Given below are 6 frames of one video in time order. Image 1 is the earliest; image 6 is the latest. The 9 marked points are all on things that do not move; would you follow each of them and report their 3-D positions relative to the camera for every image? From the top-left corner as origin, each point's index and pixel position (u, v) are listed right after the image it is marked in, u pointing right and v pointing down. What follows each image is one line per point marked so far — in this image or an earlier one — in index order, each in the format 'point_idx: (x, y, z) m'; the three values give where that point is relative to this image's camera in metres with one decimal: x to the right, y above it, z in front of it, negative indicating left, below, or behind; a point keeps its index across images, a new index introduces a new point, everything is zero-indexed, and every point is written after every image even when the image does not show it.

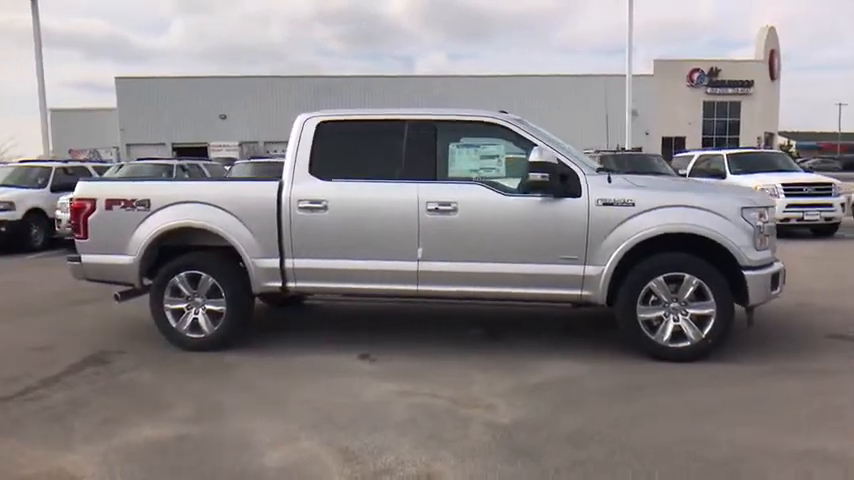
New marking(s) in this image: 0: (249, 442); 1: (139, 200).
0: (-1.0, -1.2, +3.9) m
1: (-2.6, +0.4, +5.8) m
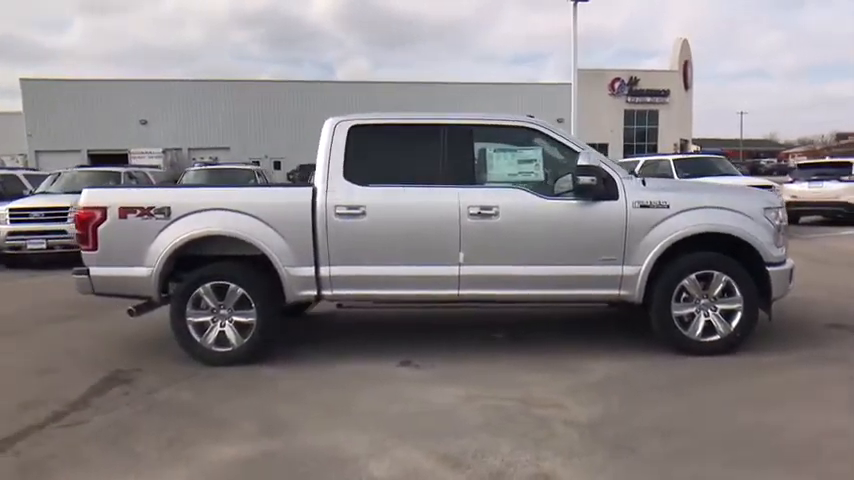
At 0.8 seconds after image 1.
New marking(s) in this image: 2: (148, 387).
0: (-0.5, -1.2, +3.8) m
1: (-2.3, +0.3, +5.5) m
2: (-2.2, -1.2, +5.1) m
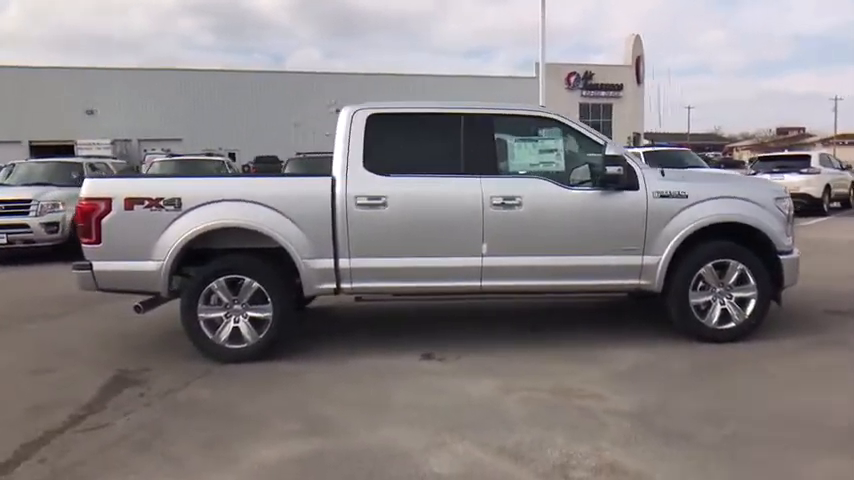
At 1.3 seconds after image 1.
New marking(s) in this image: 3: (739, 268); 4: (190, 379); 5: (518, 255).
0: (-0.2, -1.2, +3.7) m
1: (-2.1, +0.3, +5.2) m
2: (-1.9, -1.1, +4.8) m
3: (+2.7, -0.2, +5.5) m
4: (-1.8, -1.1, +5.0) m
5: (+0.8, -0.1, +5.4) m
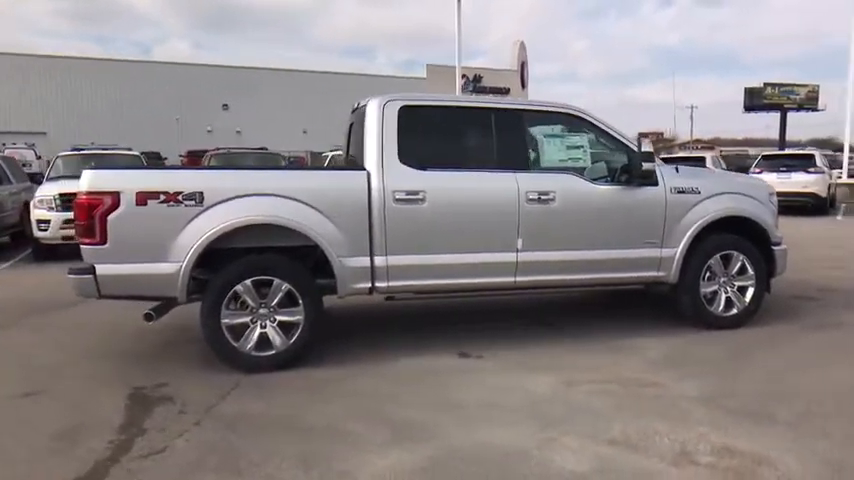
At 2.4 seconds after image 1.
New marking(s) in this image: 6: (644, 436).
0: (+0.5, -1.2, +3.6) m
1: (-1.7, +0.3, +4.7) m
2: (-1.5, -1.1, +4.4) m
3: (+2.9, -0.2, +5.9) m
4: (-1.4, -1.1, +4.6) m
5: (+1.0, -0.1, +5.4) m
6: (+1.3, -1.1, +3.7) m
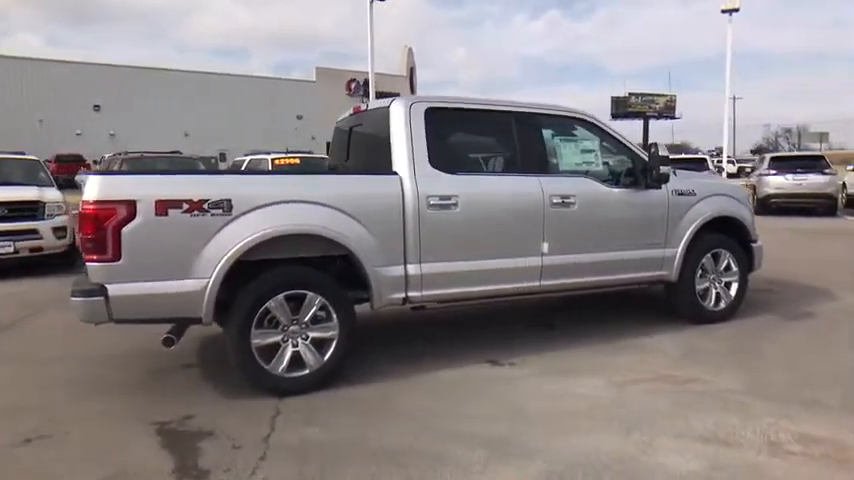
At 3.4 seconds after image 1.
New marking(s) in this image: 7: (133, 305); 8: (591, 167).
0: (+1.0, -1.2, +3.5) m
1: (-1.4, +0.3, +4.2) m
2: (-1.0, -1.2, +3.9) m
3: (+2.9, -0.2, +6.3) m
4: (-1.0, -1.1, +4.1) m
5: (+1.2, -0.1, +5.5) m
6: (+1.8, -1.1, +3.8) m
7: (-1.9, -0.4, +4.1) m
8: (+1.4, +0.6, +5.6) m
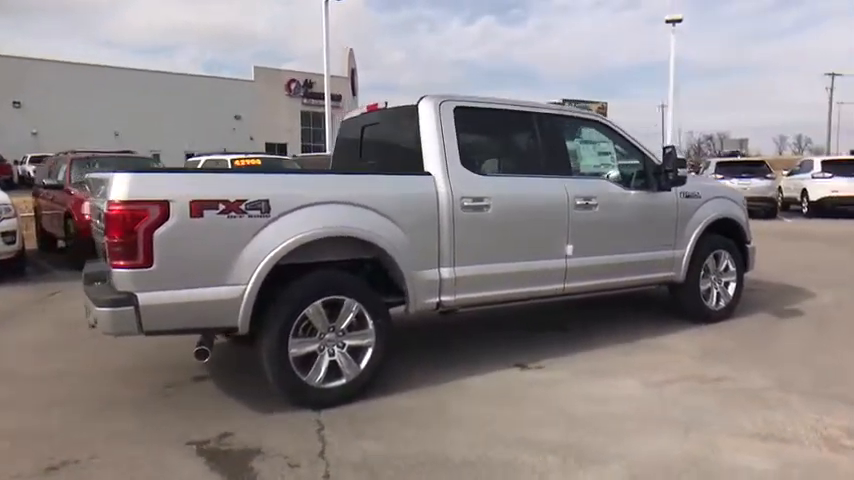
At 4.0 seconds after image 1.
0: (+1.4, -1.2, +3.5) m
1: (-1.1, +0.2, +4.0) m
2: (-0.7, -1.2, +3.7) m
3: (+3.0, -0.2, +6.5) m
4: (-0.7, -1.2, +3.9) m
5: (+1.4, -0.1, +5.5) m
6: (+2.1, -1.1, +3.9) m
7: (-1.5, -0.4, +3.8) m
8: (+1.6, +0.6, +5.7) m
